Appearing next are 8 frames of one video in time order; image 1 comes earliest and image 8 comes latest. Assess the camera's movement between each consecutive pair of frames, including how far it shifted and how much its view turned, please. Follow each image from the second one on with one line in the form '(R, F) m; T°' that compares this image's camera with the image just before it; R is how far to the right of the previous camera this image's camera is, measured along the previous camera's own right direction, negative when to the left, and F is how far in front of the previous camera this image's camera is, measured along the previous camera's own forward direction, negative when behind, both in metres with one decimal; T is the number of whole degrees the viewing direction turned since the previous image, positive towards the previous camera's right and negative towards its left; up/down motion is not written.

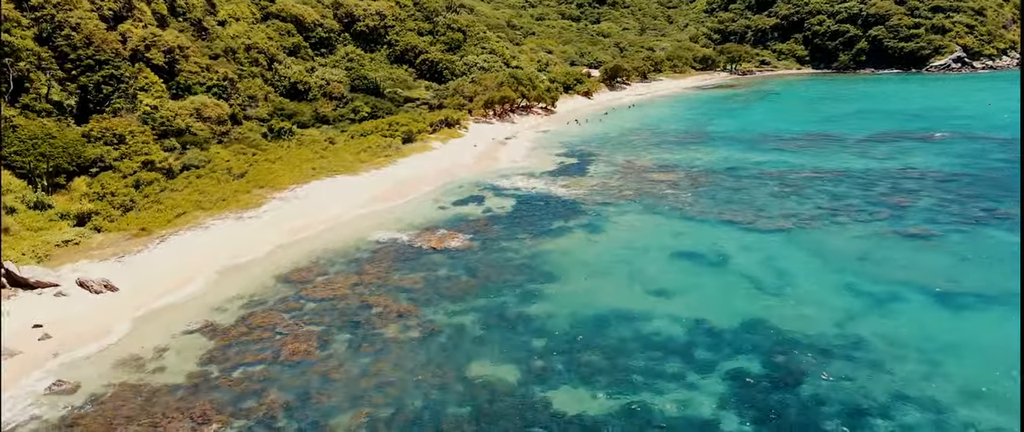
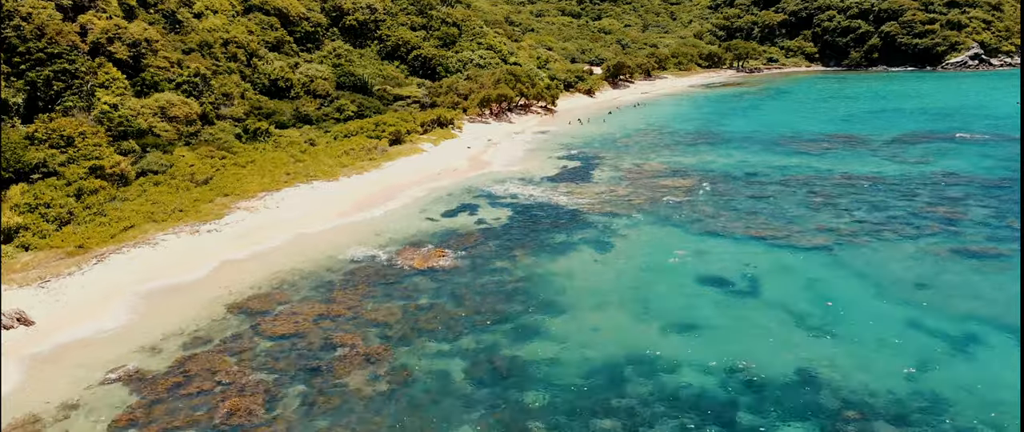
(+0.1, +4.8) m; 0°
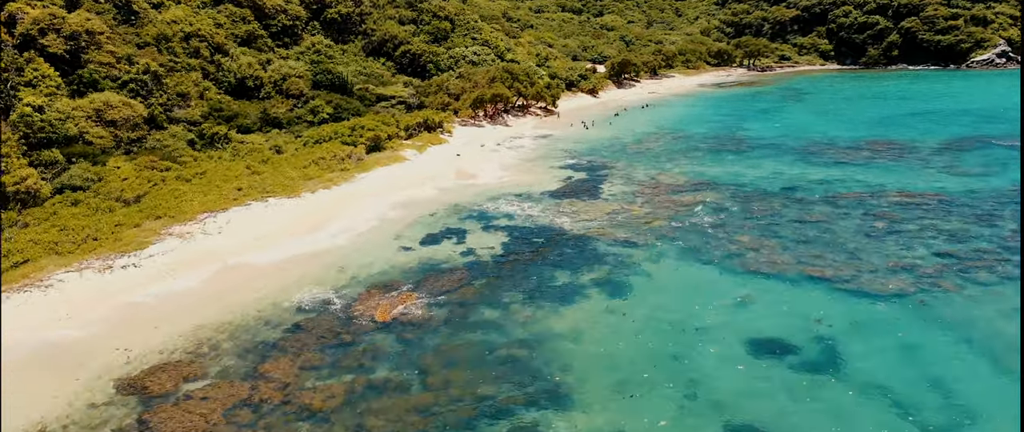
(+0.2, +6.8) m; 0°
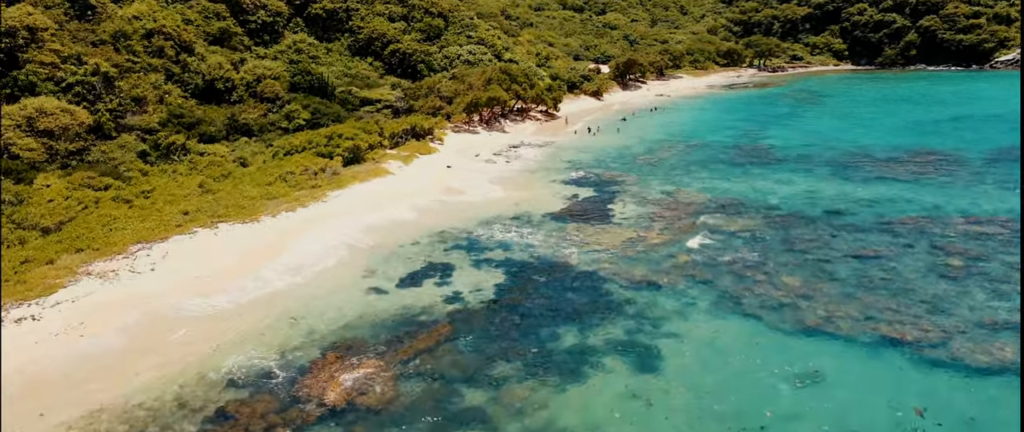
(+0.2, +5.5) m; 0°
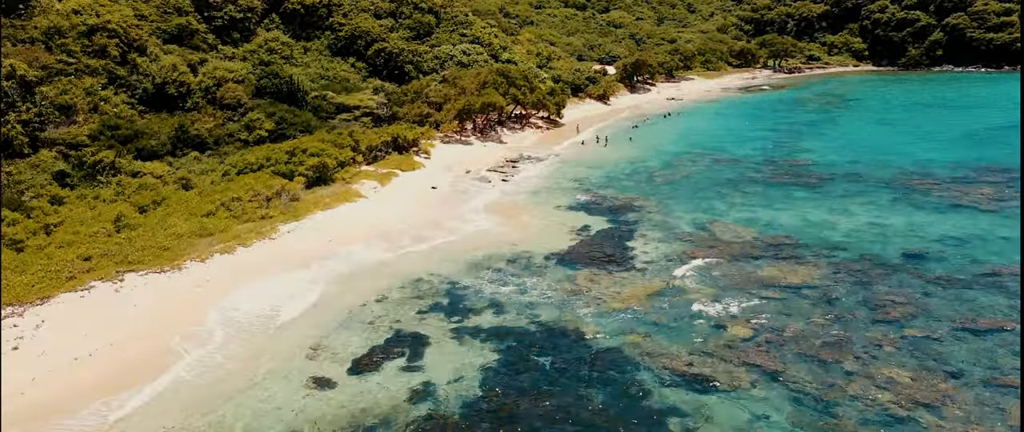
(+0.2, +6.9) m; 0°
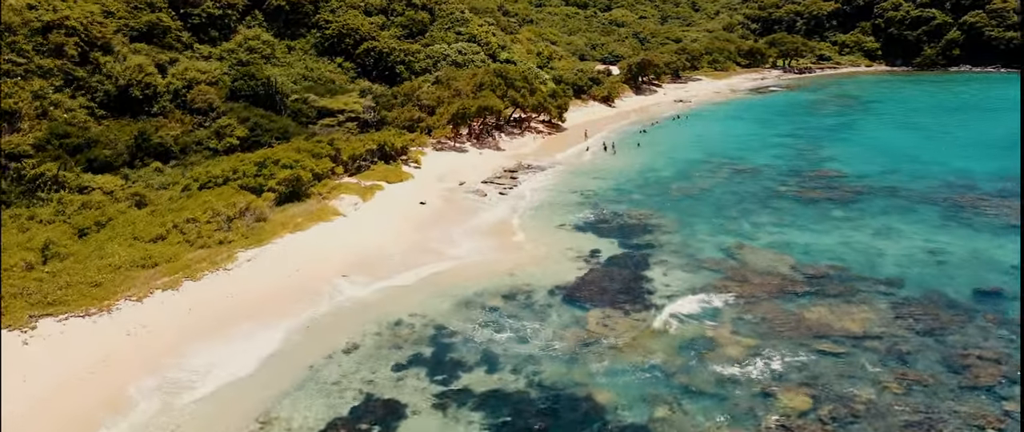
(+0.1, +4.1) m; 0°
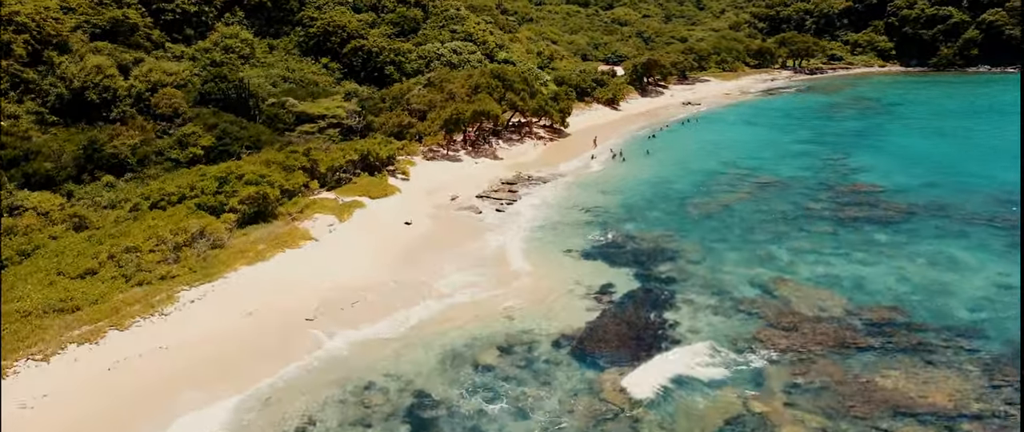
(+0.1, +4.1) m; 0°
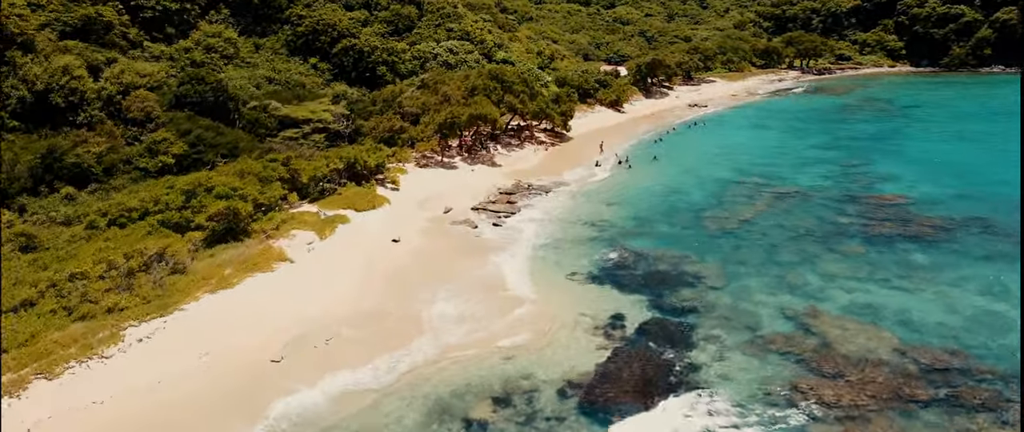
(+0.1, +2.7) m; 0°
